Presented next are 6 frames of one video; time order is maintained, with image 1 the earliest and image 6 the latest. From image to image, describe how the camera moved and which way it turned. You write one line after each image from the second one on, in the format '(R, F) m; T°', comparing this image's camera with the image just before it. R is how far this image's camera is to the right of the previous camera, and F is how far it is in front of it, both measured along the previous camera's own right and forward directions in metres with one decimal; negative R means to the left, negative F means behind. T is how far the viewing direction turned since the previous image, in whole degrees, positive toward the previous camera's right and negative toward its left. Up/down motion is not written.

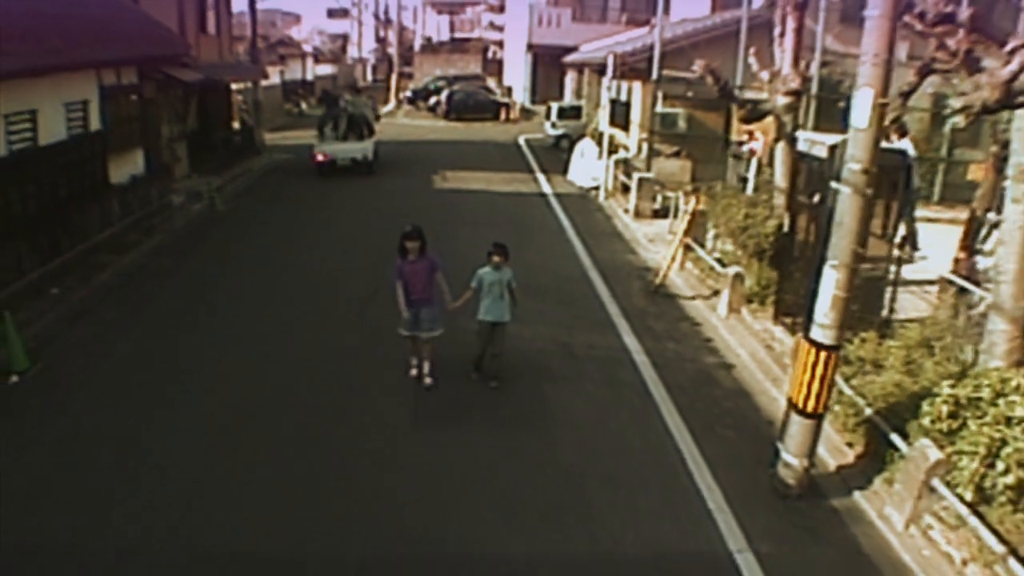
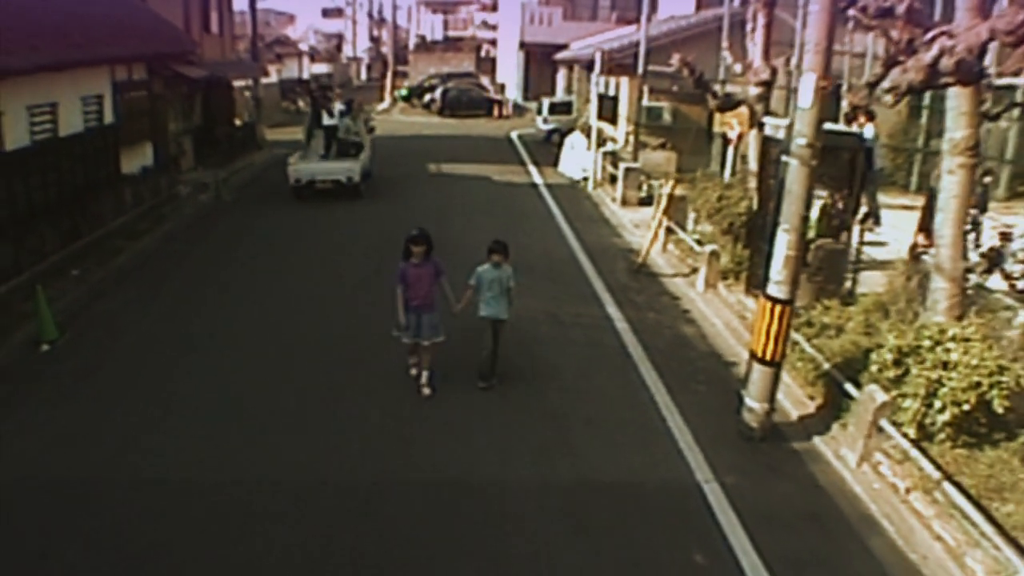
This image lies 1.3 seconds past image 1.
(0.0, -0.8) m; 0°
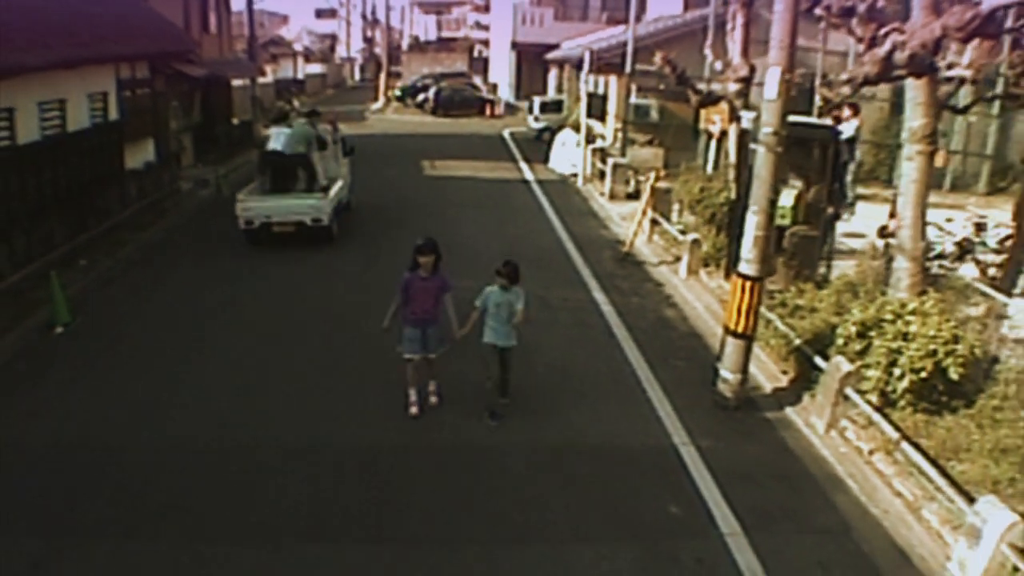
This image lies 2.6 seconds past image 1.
(0.0, -0.5) m; 0°
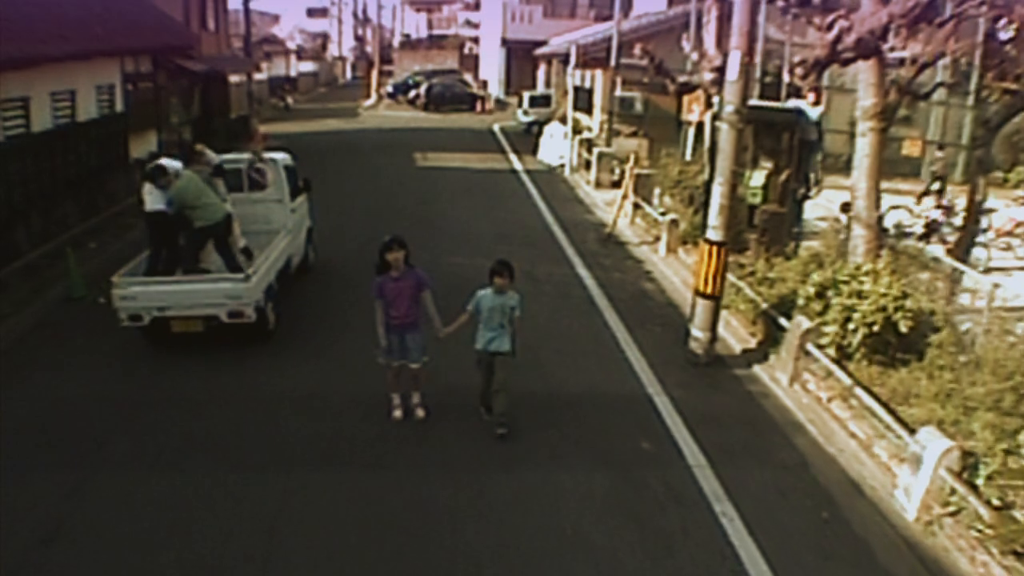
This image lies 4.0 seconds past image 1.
(0.0, -0.7) m; +1°
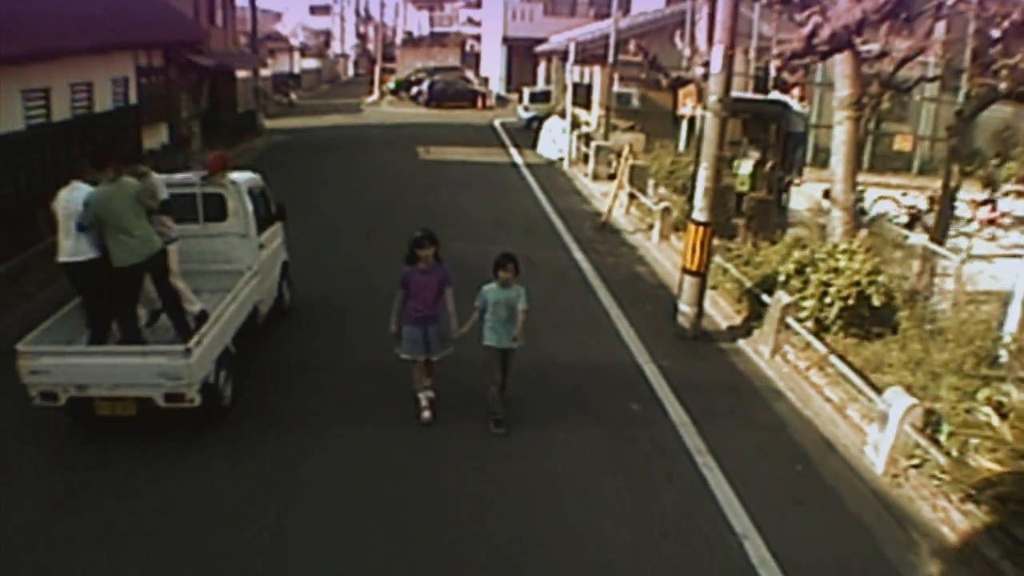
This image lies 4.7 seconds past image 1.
(0.0, -0.5) m; 0°
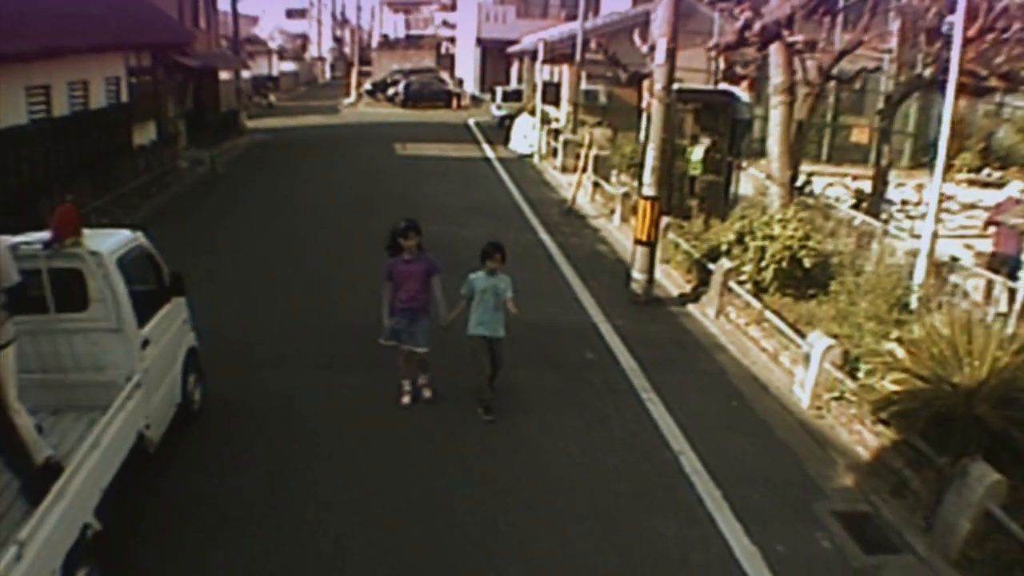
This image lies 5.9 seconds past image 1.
(+0.1, -1.0) m; +1°
